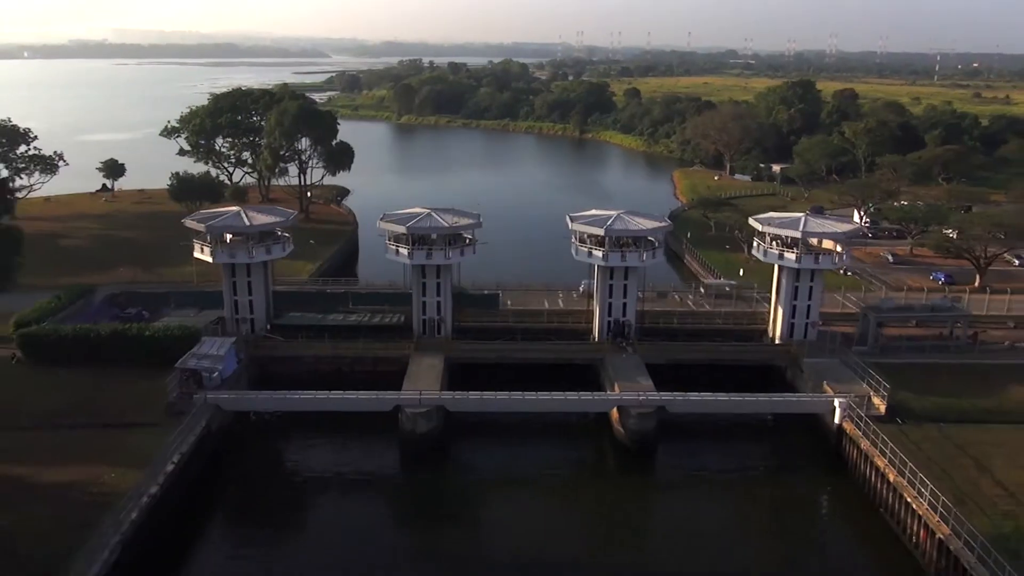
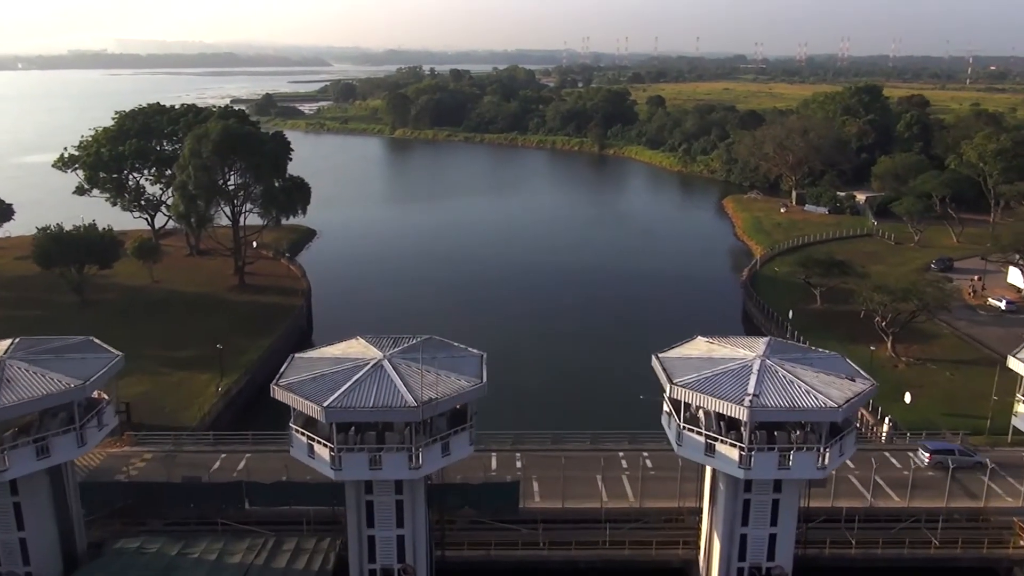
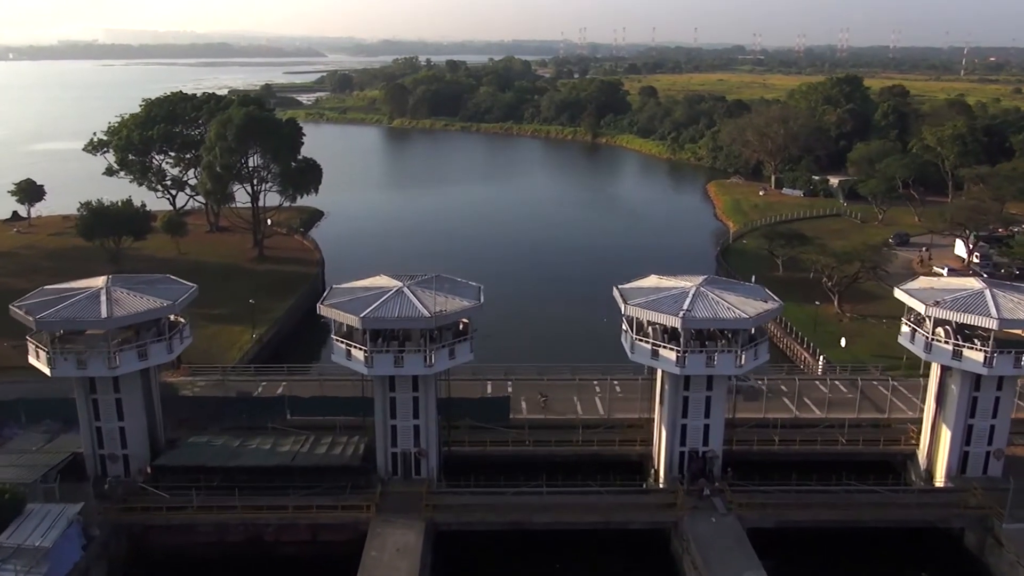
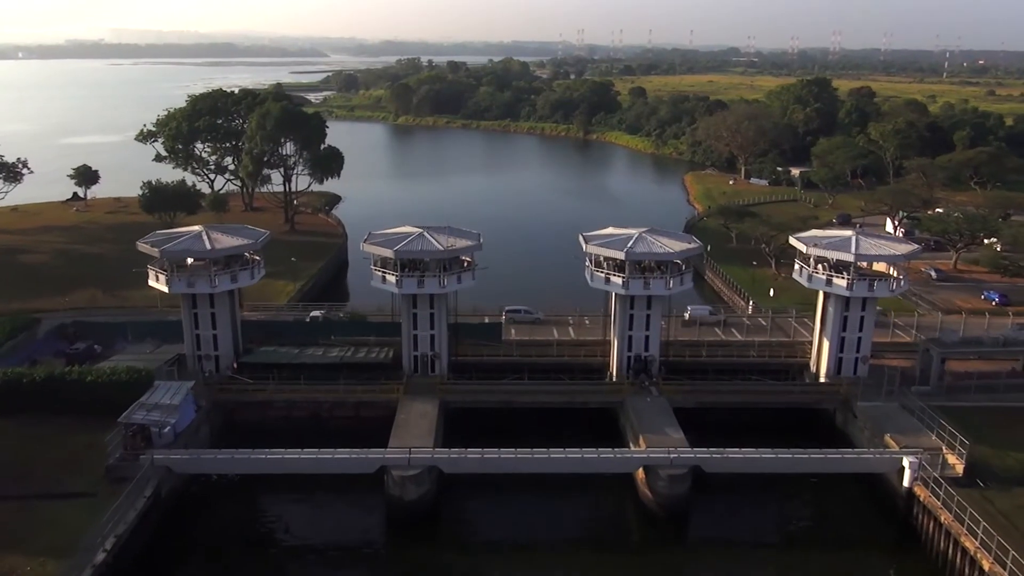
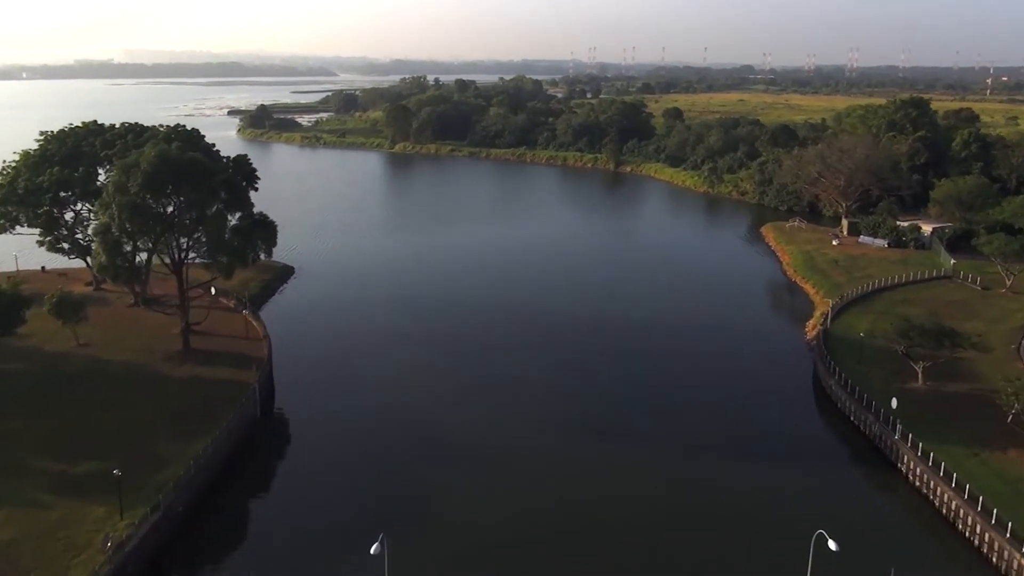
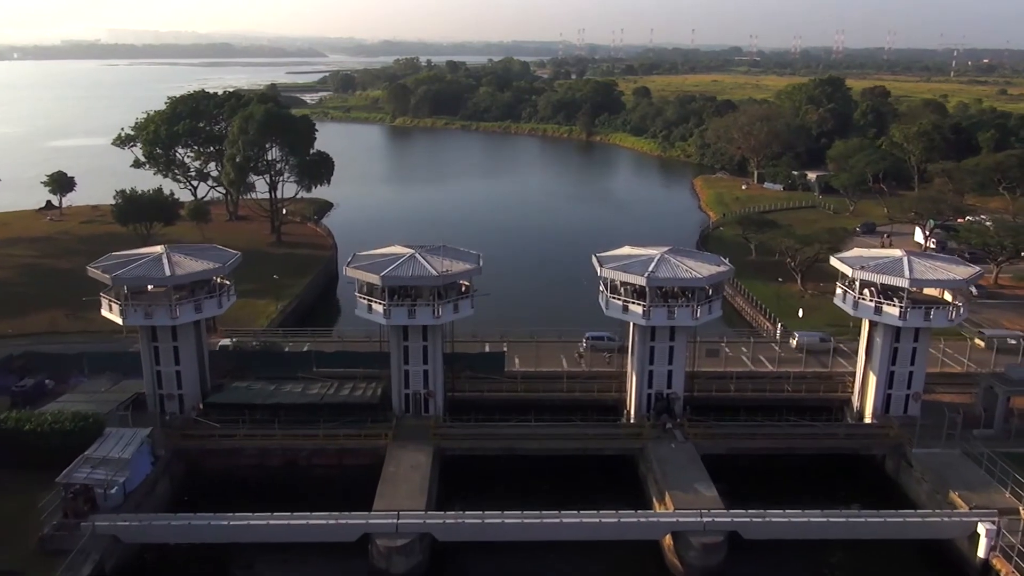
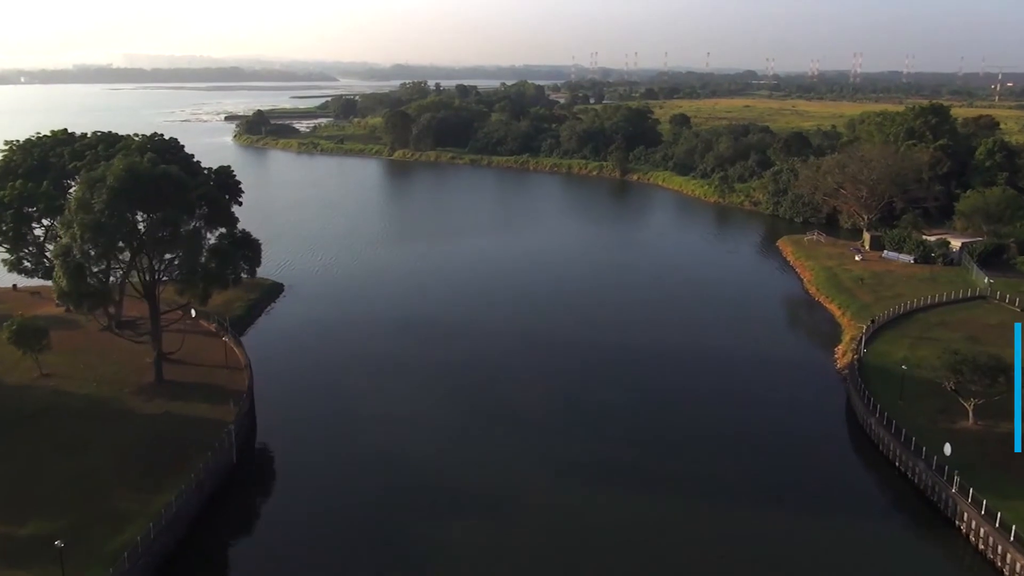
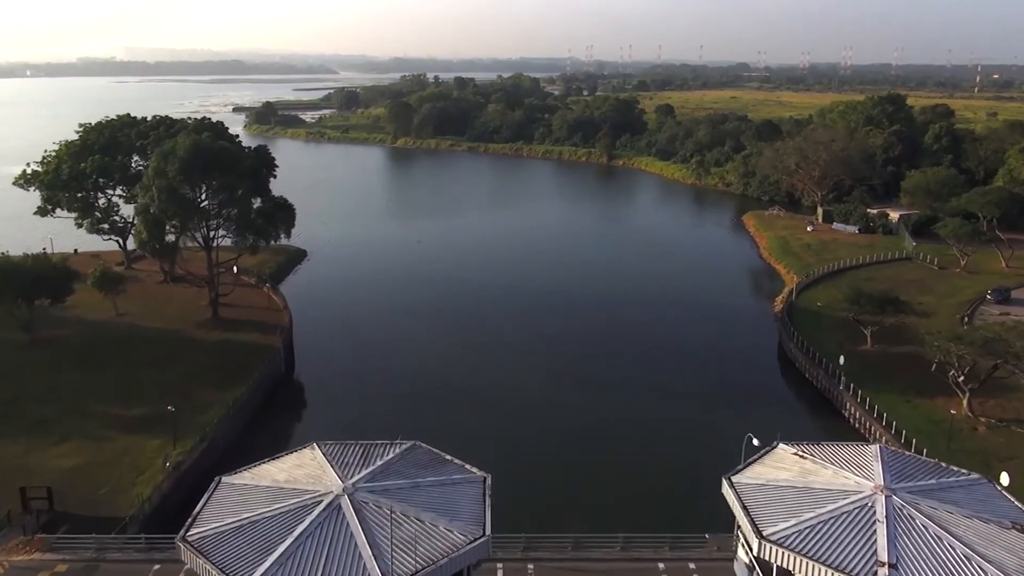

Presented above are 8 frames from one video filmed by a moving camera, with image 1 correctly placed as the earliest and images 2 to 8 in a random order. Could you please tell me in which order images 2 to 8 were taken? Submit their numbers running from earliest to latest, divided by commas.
4, 6, 3, 2, 8, 5, 7
